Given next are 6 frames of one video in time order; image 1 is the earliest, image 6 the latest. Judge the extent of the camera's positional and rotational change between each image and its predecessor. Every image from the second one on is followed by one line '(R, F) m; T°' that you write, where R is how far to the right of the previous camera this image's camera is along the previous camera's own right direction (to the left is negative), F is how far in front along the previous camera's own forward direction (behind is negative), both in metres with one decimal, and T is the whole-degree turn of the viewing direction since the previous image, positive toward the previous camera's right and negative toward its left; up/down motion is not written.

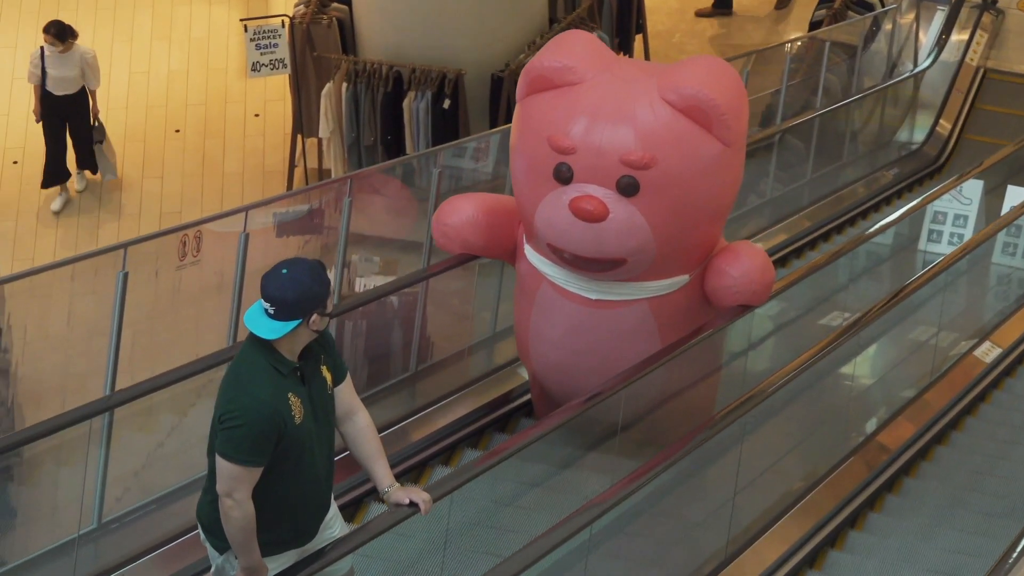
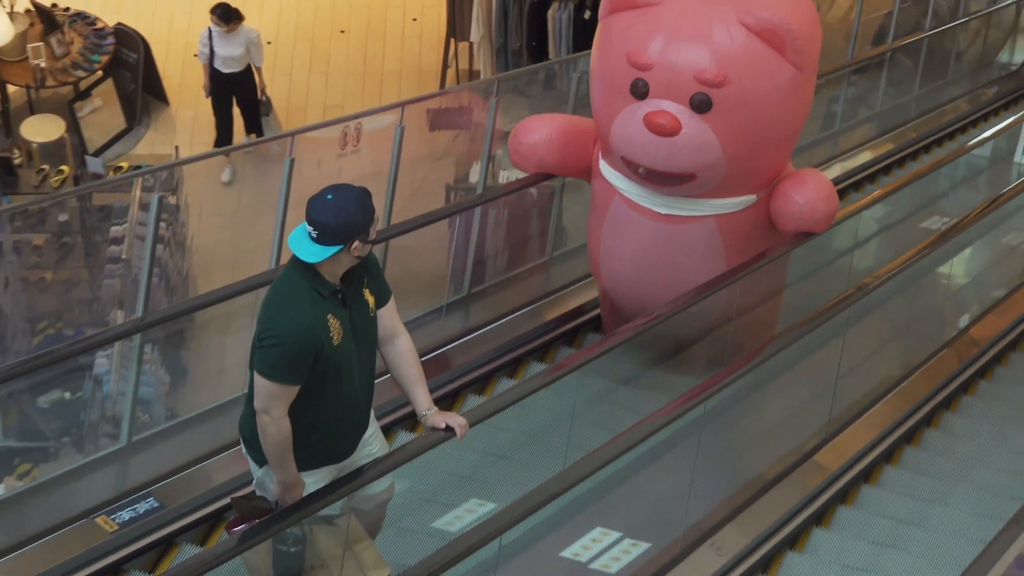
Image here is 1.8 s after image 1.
(0.0, -0.5) m; -5°
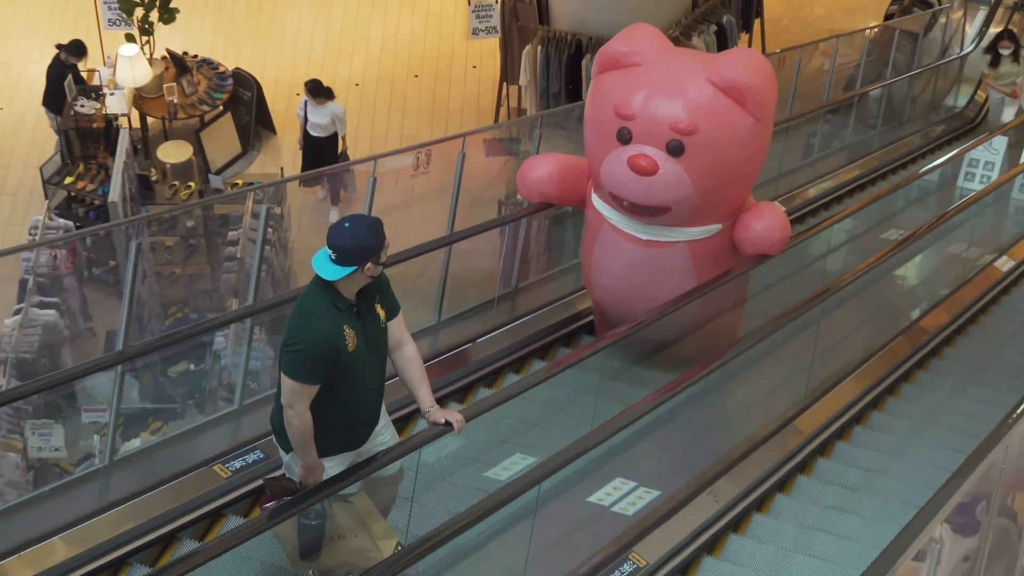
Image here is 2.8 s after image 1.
(-0.2, -1.1) m; 0°
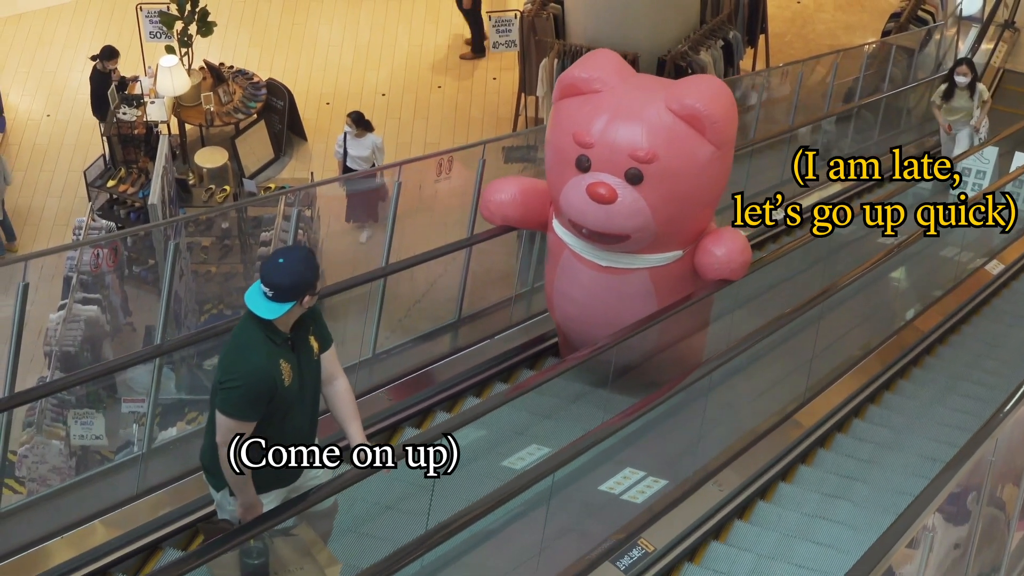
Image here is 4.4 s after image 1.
(-0.1, -0.3) m; 0°
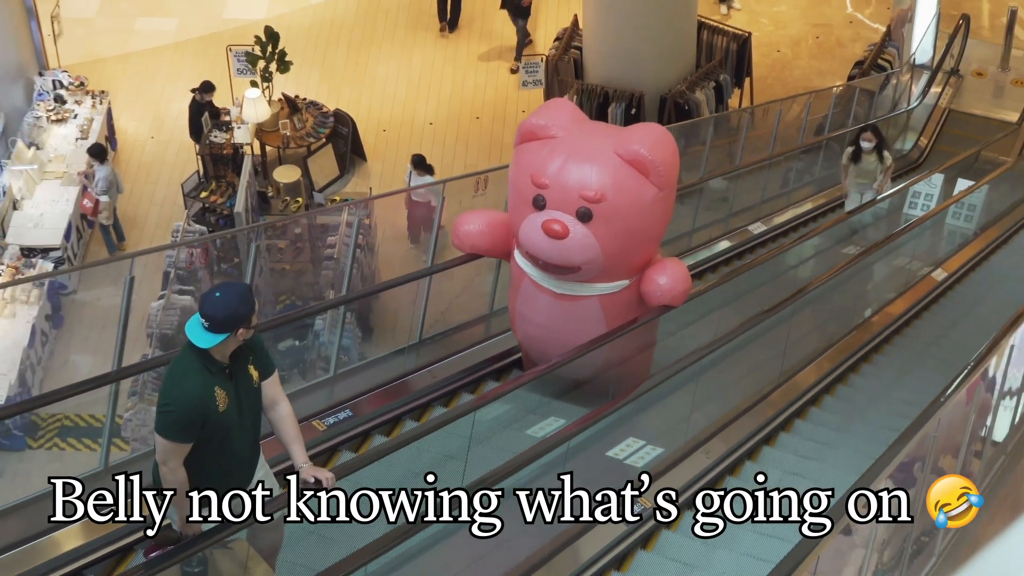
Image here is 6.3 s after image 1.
(-0.1, -1.2) m; 0°
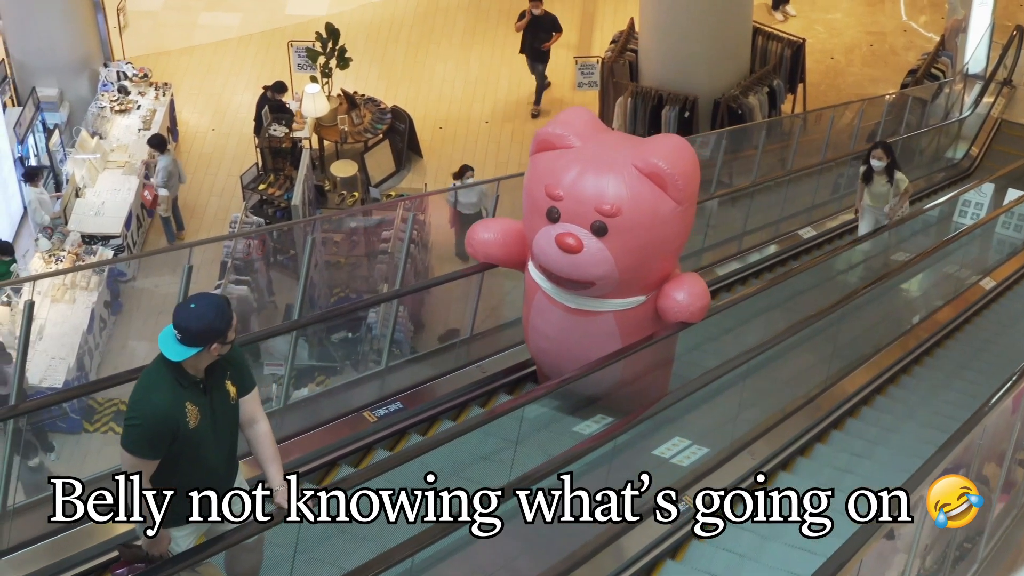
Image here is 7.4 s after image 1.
(-0.2, -0.1) m; -1°
